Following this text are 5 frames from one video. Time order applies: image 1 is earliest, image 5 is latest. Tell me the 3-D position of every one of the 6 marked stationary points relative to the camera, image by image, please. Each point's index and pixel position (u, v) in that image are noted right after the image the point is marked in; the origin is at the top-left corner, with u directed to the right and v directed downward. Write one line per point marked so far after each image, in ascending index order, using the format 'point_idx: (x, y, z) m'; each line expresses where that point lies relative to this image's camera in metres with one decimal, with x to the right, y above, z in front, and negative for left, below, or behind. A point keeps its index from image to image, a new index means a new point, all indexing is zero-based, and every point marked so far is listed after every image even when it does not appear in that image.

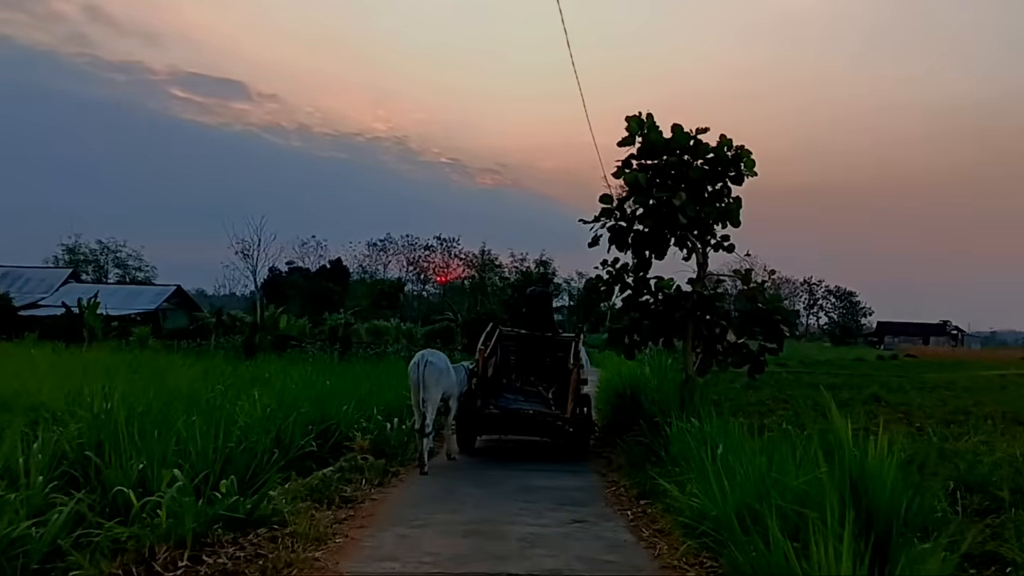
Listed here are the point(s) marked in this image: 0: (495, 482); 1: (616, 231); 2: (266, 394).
0: (-0.2, -1.7, +8.3) m
1: (+1.0, +0.6, +9.2) m
2: (-3.5, -1.5, +13.1) m
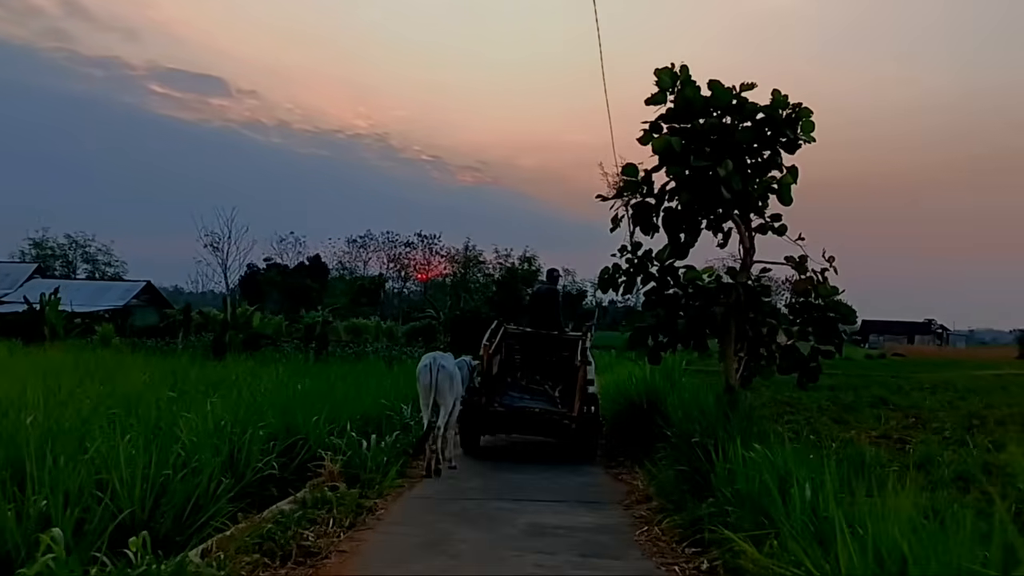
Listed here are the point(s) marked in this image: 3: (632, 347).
0: (-0.1, -1.7, +6.6) m
1: (+1.1, +0.7, +7.6) m
2: (-3.5, -1.4, +11.4) m
3: (+1.0, -0.5, +8.1) m
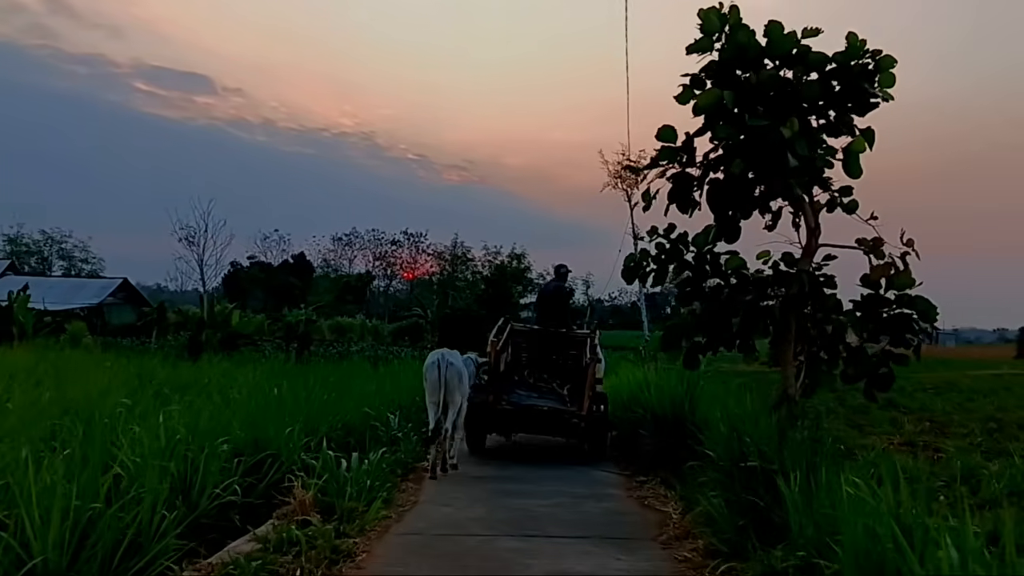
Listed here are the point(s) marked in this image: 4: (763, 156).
0: (0.0, -1.6, +5.3) m
1: (+1.1, +0.7, +6.2) m
2: (-3.5, -1.3, +9.9) m
3: (+1.1, -0.4, +6.8) m
4: (+1.6, +0.8, +5.8) m
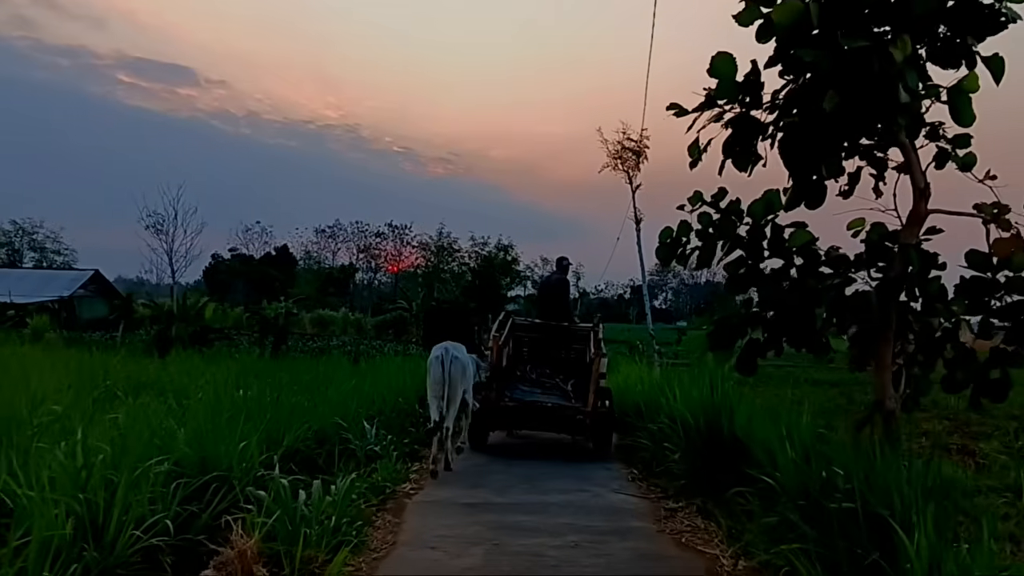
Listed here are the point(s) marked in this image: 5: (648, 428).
0: (0.0, -1.5, +3.8) m
1: (+1.2, +0.8, +4.7) m
2: (-3.5, -1.2, +8.4) m
3: (+1.1, -0.3, +5.3) m
4: (+1.6, +0.9, +4.3) m
5: (+1.2, -1.3, +8.5) m
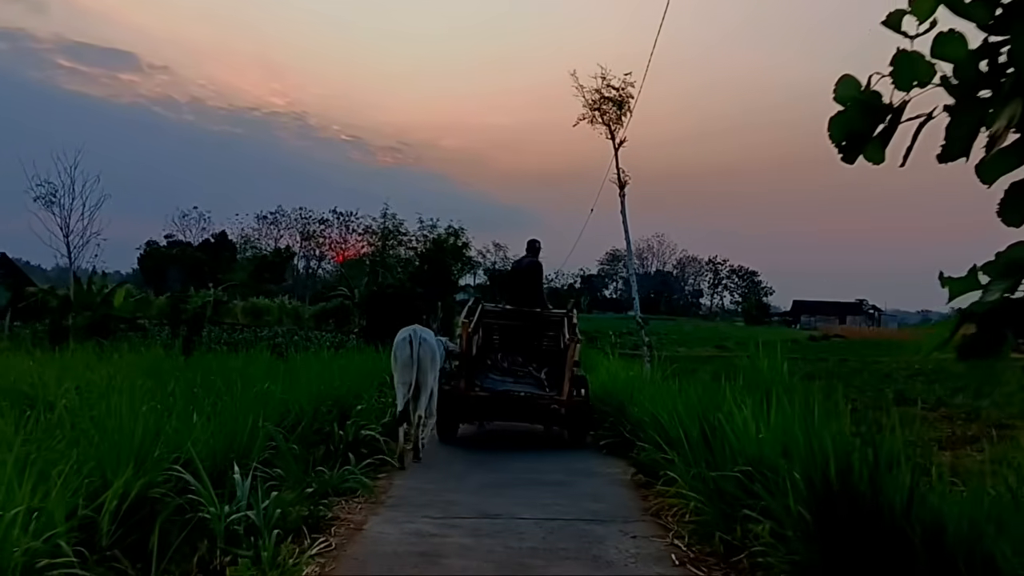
0: (+0.1, -1.3, +0.6) m
1: (+1.2, +1.0, +1.6) m
2: (-3.7, -1.0, +5.0) m
3: (+1.1, -0.1, +2.2) m
4: (+1.7, +1.1, +1.2) m
5: (+1.0, -1.1, +5.4) m
